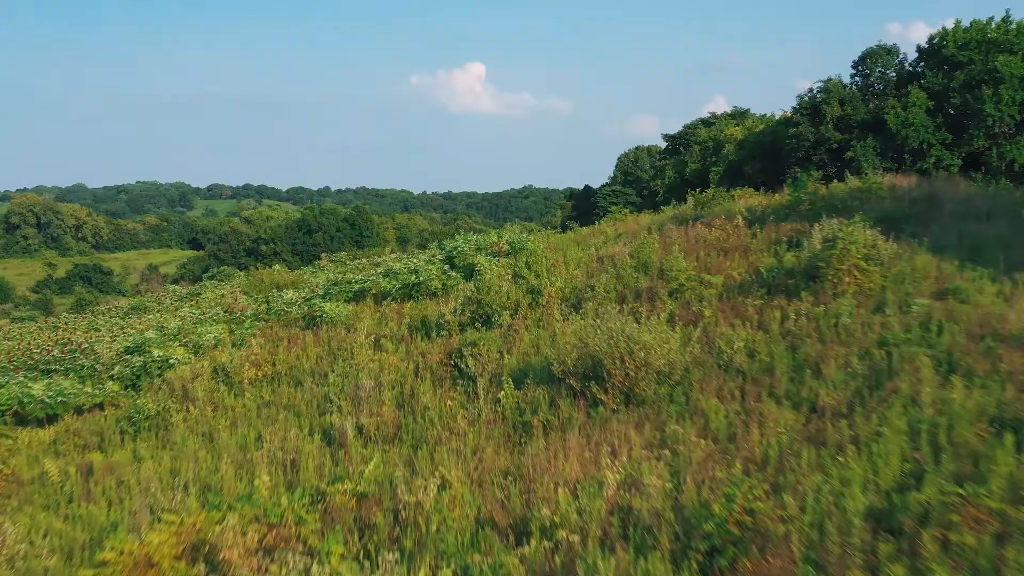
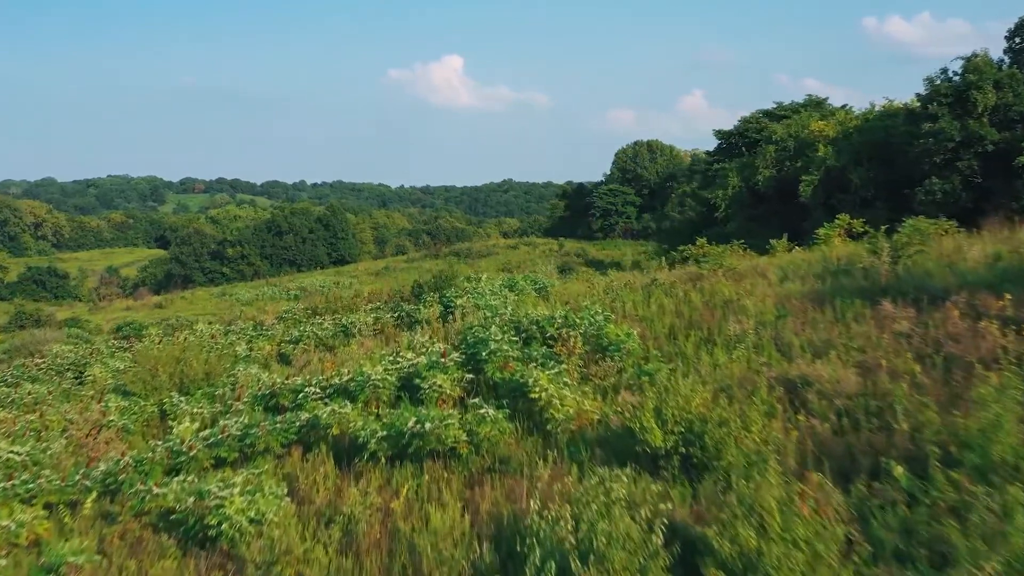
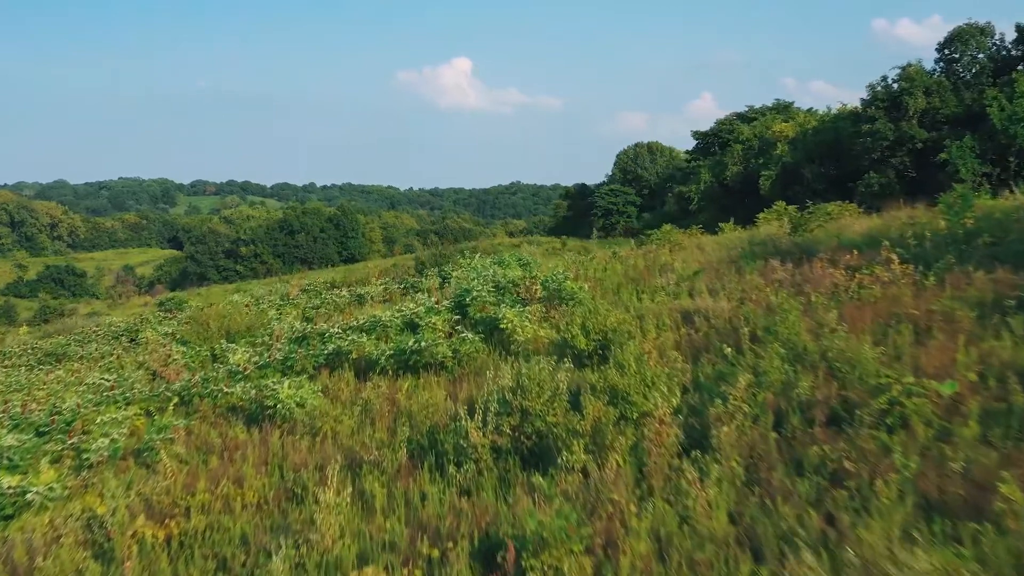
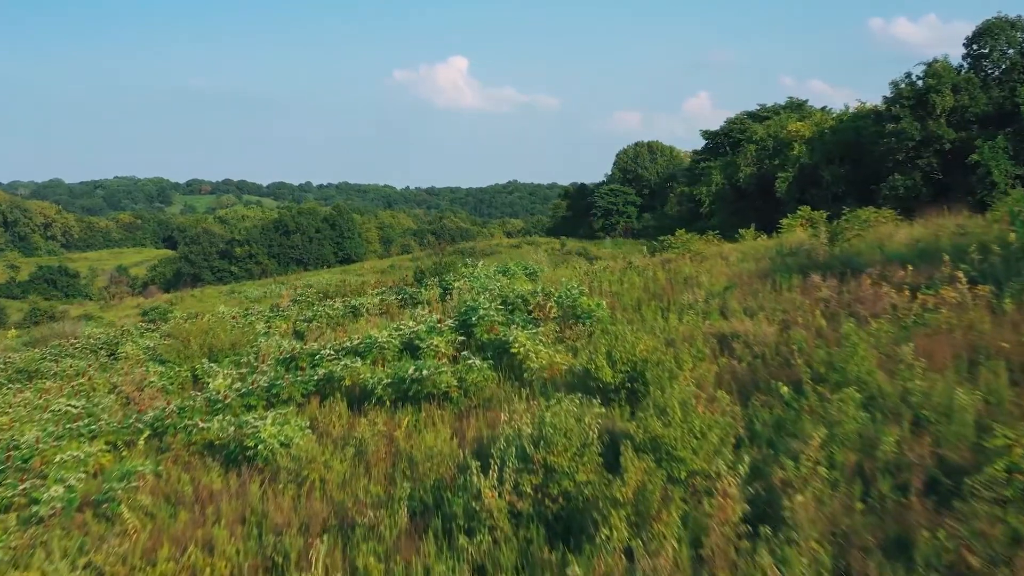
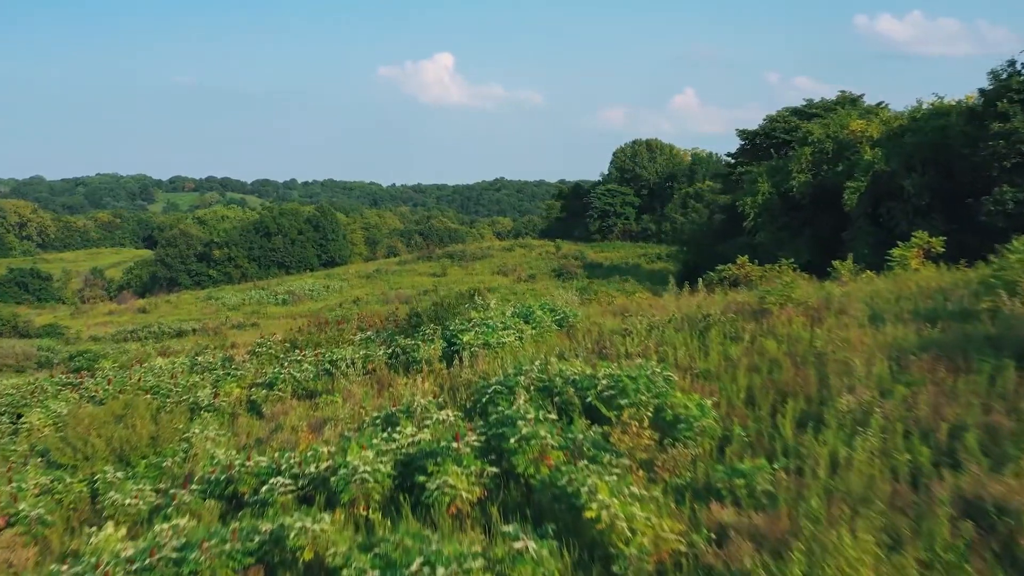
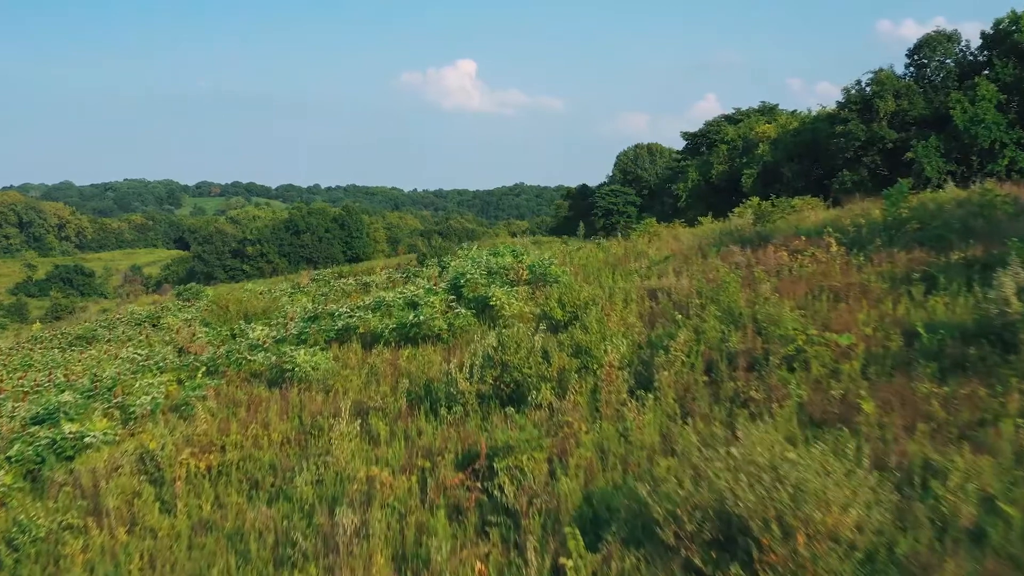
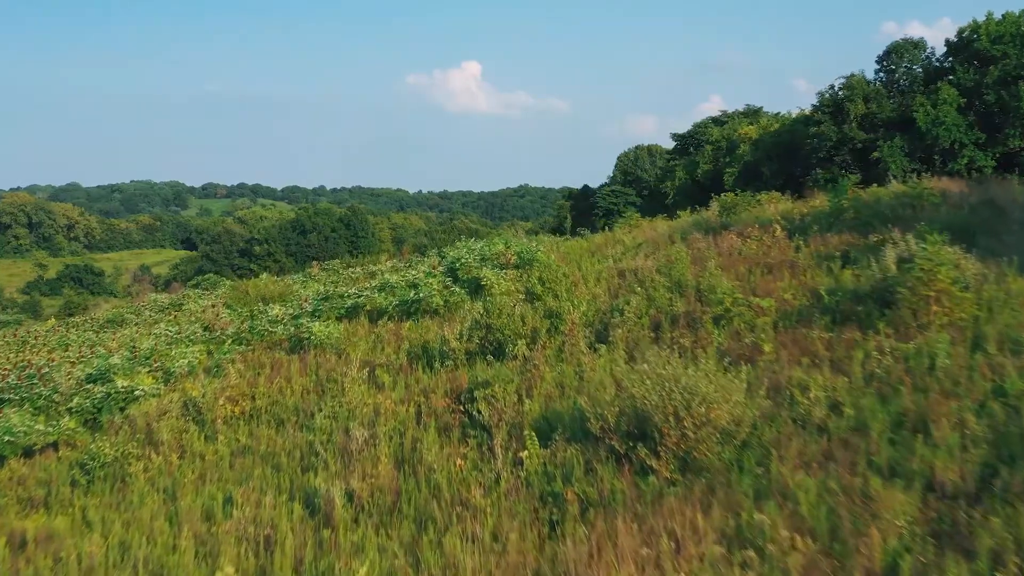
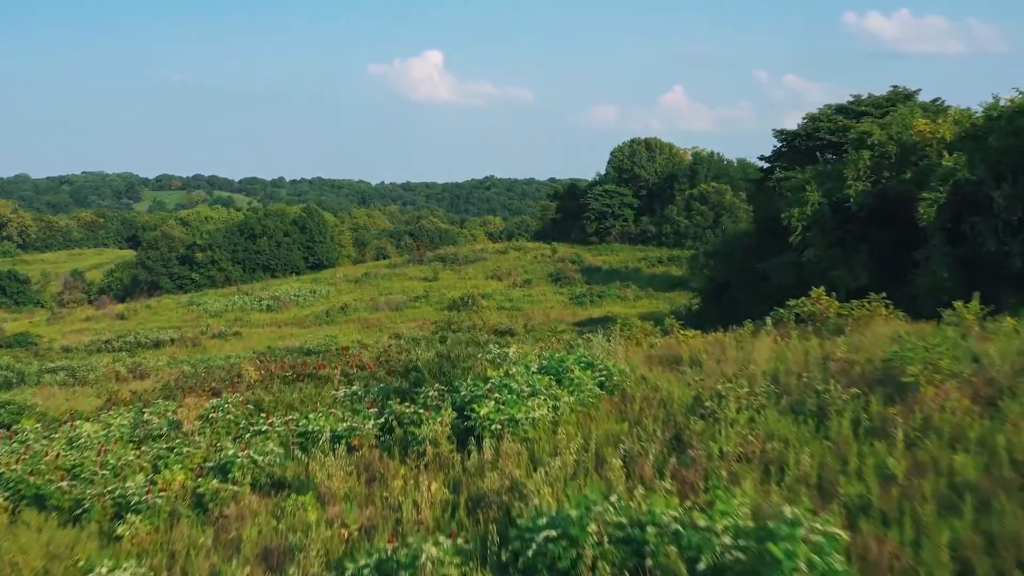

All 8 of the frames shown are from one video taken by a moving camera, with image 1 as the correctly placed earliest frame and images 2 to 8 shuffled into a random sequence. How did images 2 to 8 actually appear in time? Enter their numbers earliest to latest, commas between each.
7, 6, 3, 4, 2, 5, 8
